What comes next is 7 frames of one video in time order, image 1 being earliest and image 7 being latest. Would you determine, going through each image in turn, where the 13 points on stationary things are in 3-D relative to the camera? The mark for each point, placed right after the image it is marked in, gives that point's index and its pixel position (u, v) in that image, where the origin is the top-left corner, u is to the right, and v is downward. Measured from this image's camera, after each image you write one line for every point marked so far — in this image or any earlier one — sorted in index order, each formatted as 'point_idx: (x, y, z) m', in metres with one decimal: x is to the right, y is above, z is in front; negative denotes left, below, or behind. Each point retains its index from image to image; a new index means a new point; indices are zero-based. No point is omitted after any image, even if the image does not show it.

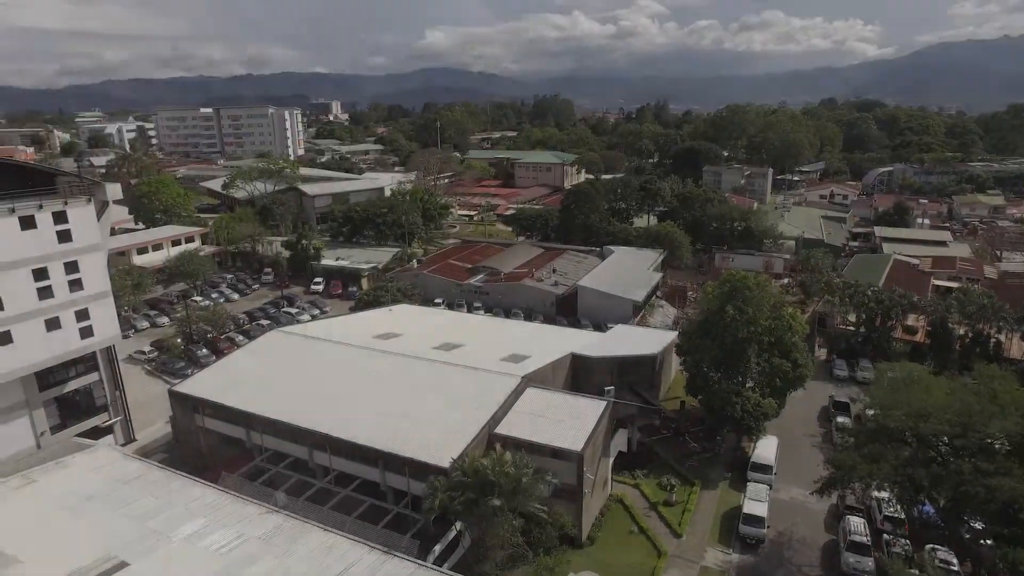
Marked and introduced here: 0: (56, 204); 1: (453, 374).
0: (-12.5, +2.2, +18.4) m
1: (-1.7, -2.5, +19.3) m
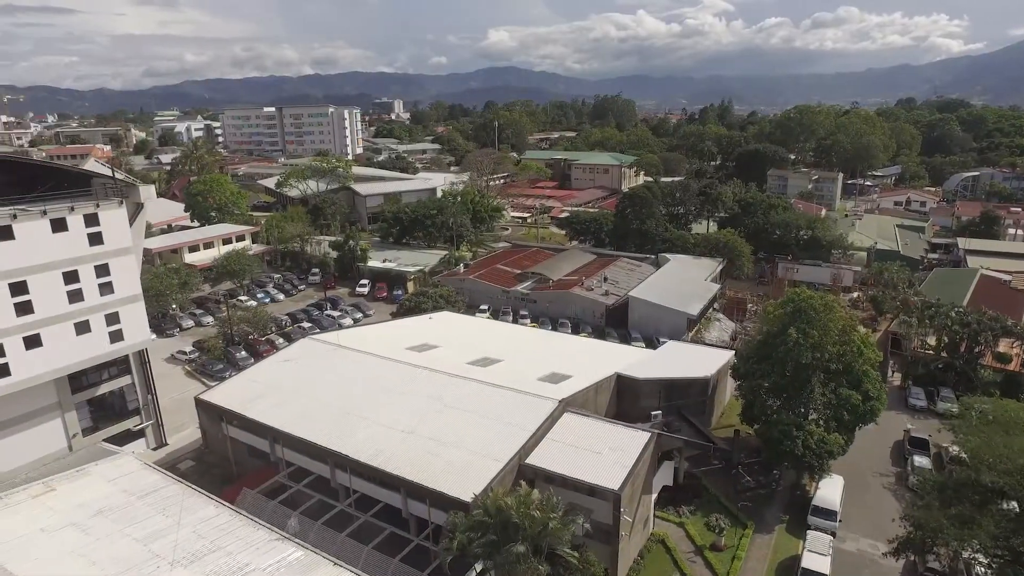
0: (-11.4, +2.1, +18.1) m
1: (-0.7, -2.8, +18.0) m
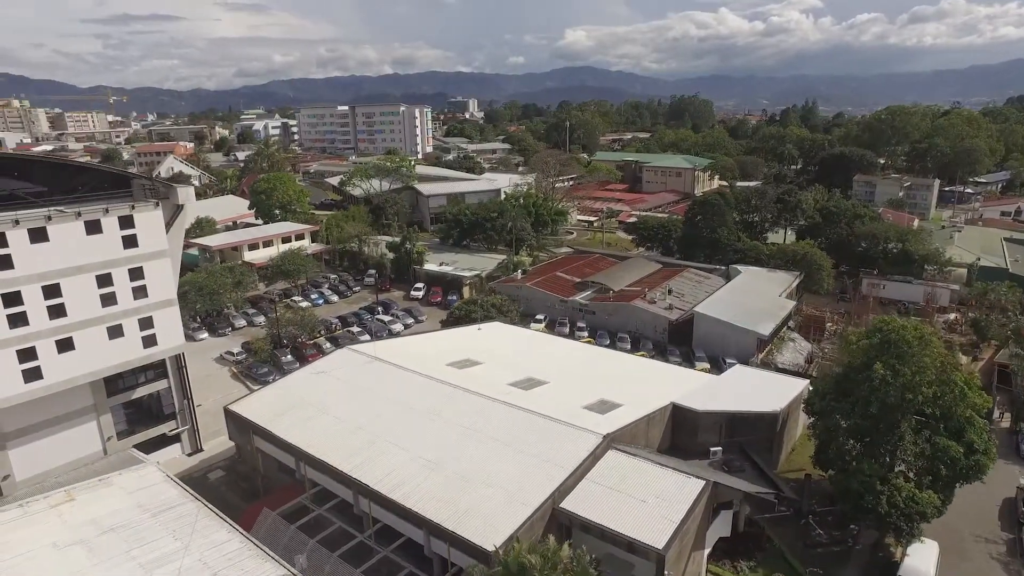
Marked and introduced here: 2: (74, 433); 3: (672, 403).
0: (-10.2, +2.1, +17.6) m
1: (+0.3, -3.2, +16.4) m
2: (-12.4, -4.1, +19.1) m
3: (+4.3, -3.1, +17.9) m
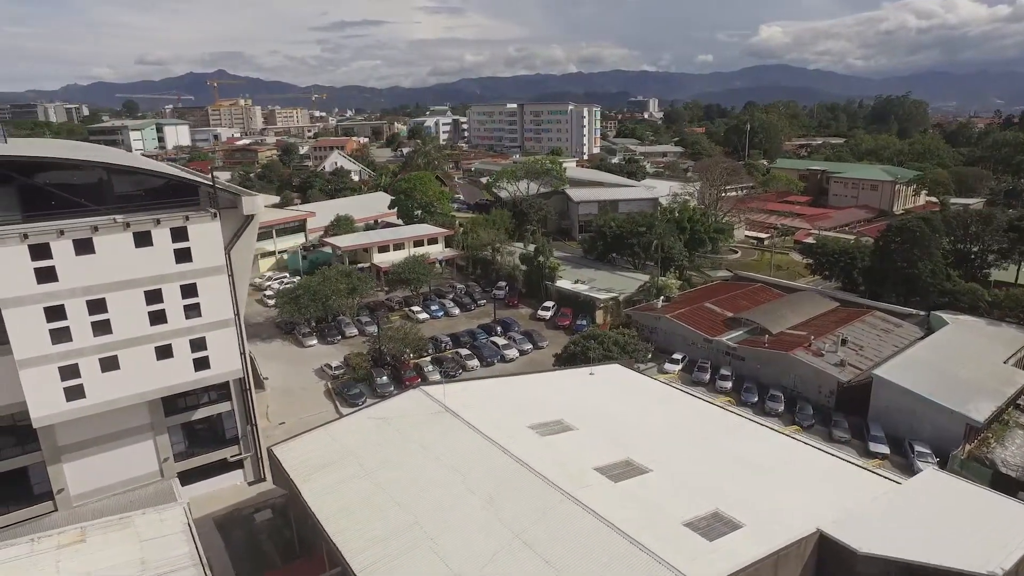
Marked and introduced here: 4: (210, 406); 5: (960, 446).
0: (-7.9, +1.6, +15.8) m
1: (+1.6, -4.5, +12.2) m
2: (-10.2, -4.4, +17.9) m
3: (+5.8, -4.6, +12.6) m
4: (-8.4, -3.3, +18.6) m
5: (+13.3, -4.7, +20.0) m
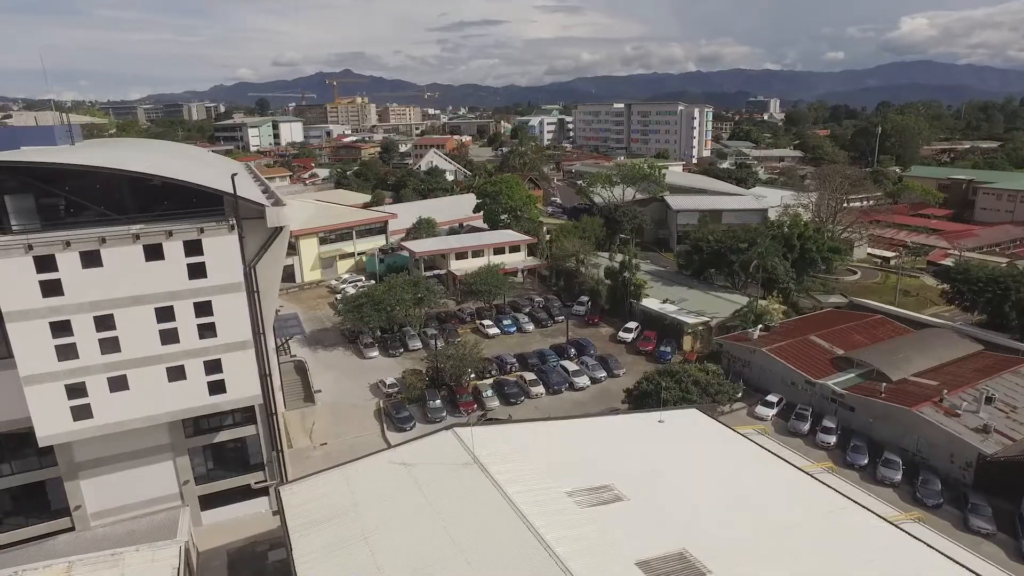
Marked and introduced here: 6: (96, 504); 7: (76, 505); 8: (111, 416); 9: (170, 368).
0: (-6.9, +1.3, +14.4) m
1: (+1.6, -5.3, +9.4) m
2: (-9.1, -4.6, +16.8) m
3: (+5.8, -5.6, +9.2) m
4: (-7.2, -3.6, +17.3) m
5: (+14.4, -6.1, +15.3) m
6: (-10.3, -5.3, +16.6) m
7: (-10.6, -5.3, +16.3) m
8: (-8.9, -2.8, +14.8) m
9: (-7.6, -1.8, +15.0) m
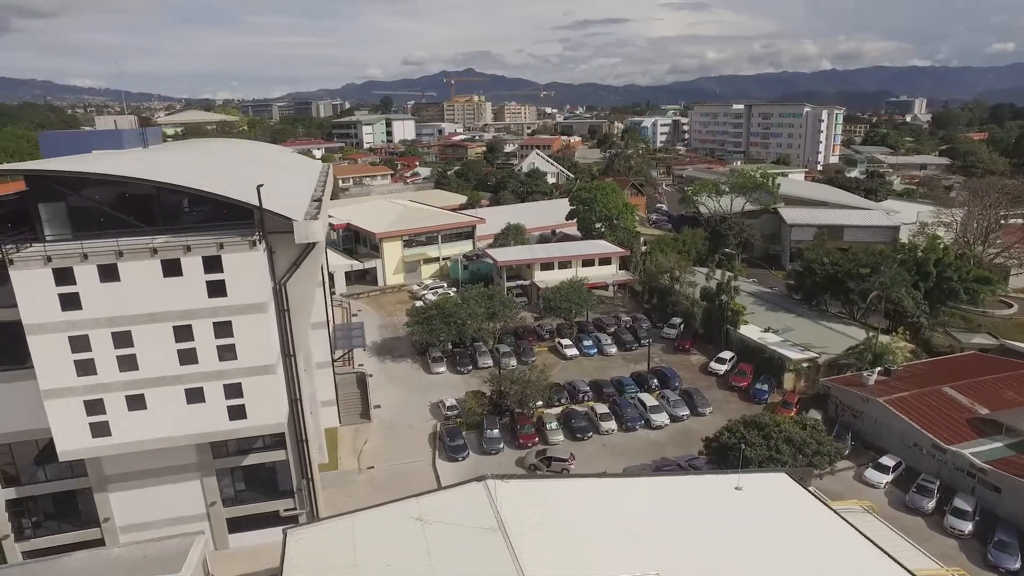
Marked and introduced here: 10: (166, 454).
0: (-6.0, +0.9, +13.4) m
1: (+1.2, -6.1, +7.1) m
2: (-8.1, -4.9, +16.1) m
3: (+5.3, -6.6, +6.2) m
4: (-6.0, -4.0, +16.3) m
5: (+14.8, -7.5, +10.8) m
6: (-9.3, -5.6, +16.1) m
7: (-9.7, -5.5, +15.9) m
8: (-8.1, -3.1, +14.1) m
9: (-6.8, -2.1, +14.1) m
10: (-8.1, -3.9, +15.8) m
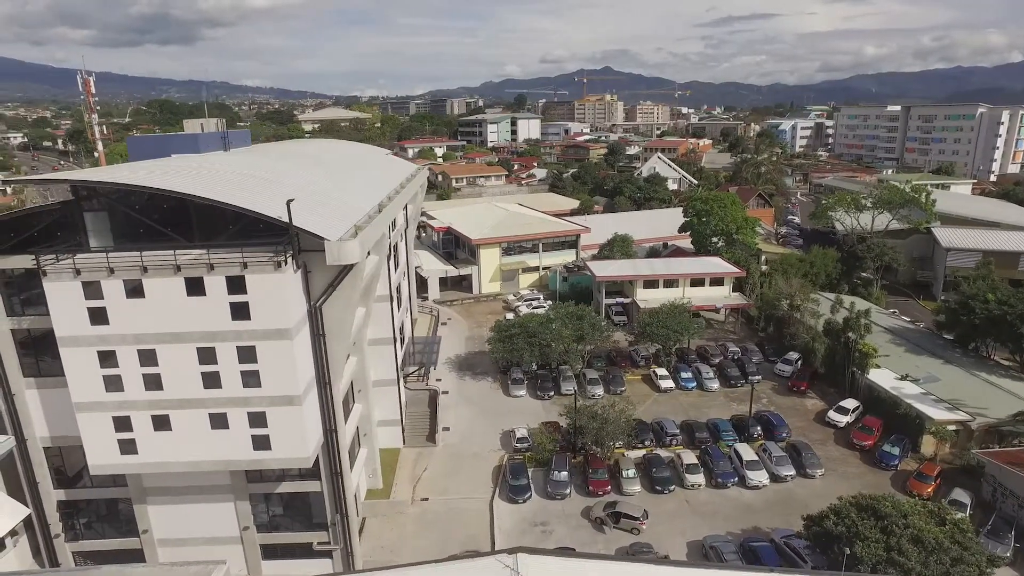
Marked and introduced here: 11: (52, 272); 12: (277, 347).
0: (-5.1, +0.5, +12.3) m
1: (+0.5, -6.9, +4.9) m
2: (-6.9, -5.2, +15.5) m
3: (+4.3, -7.6, +3.2) m
4: (-4.8, -4.4, +15.2) m
5: (+14.4, -9.1, +6.0) m
6: (-8.2, -5.8, +15.7) m
7: (-8.6, -5.7, +15.5) m
8: (-7.2, -3.4, +13.5) m
9: (-5.9, -2.5, +13.2) m
10: (-7.0, -4.2, +15.1) m
11: (-8.4, +0.3, +12.2) m
12: (-4.4, -1.1, +12.9) m
